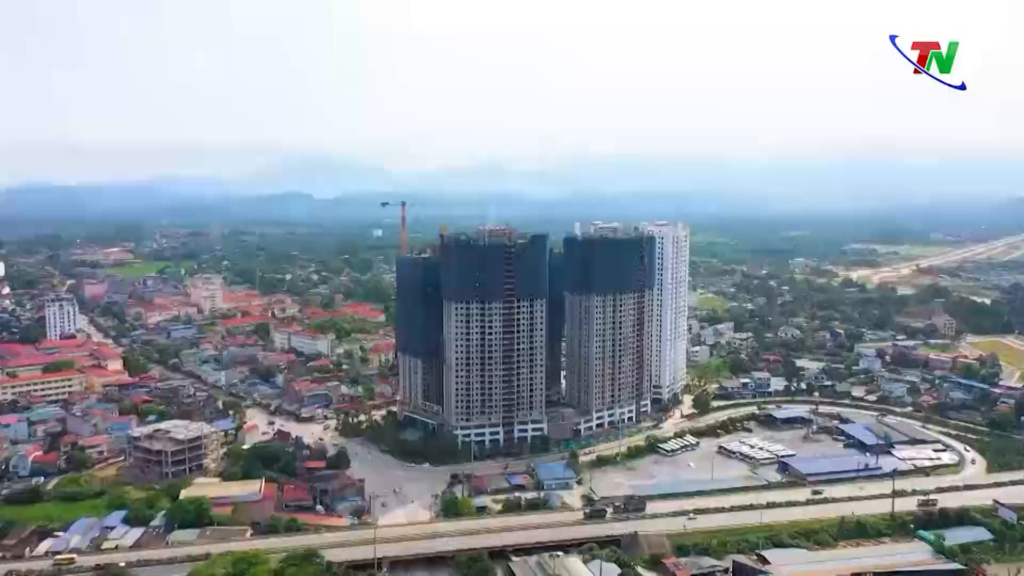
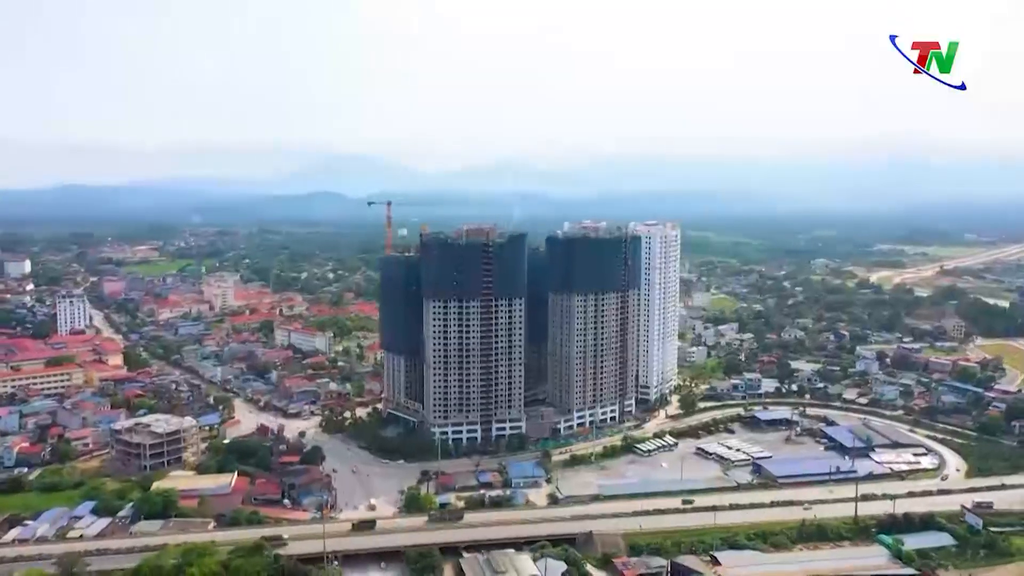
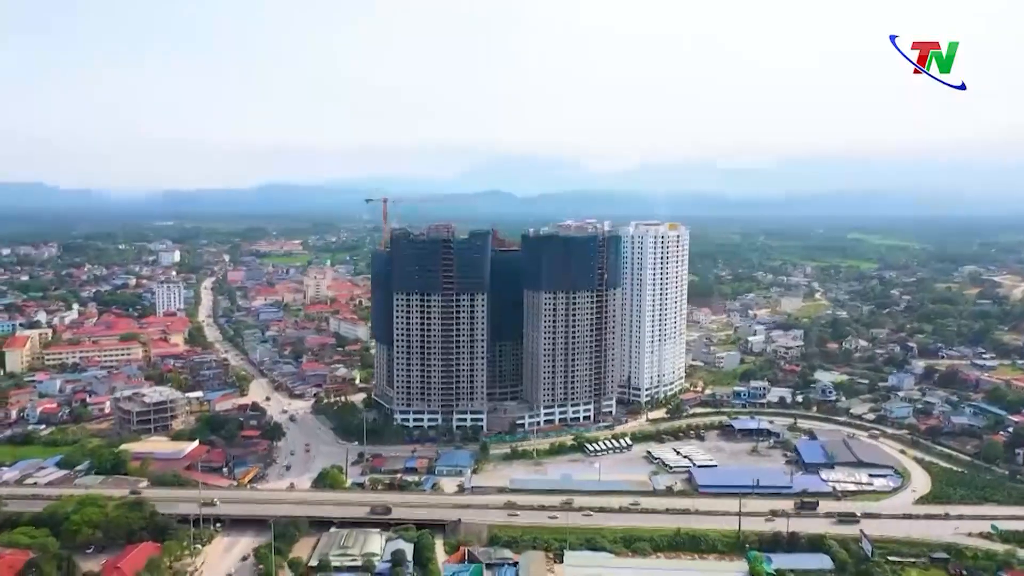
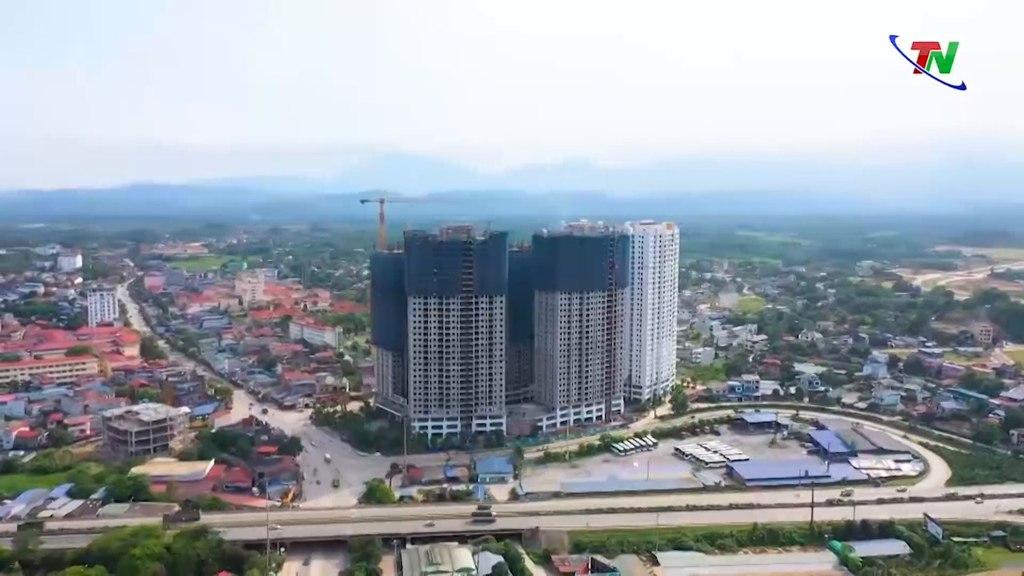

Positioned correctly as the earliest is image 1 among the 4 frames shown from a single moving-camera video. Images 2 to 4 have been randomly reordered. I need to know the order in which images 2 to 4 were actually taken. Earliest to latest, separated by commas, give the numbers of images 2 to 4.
2, 4, 3
